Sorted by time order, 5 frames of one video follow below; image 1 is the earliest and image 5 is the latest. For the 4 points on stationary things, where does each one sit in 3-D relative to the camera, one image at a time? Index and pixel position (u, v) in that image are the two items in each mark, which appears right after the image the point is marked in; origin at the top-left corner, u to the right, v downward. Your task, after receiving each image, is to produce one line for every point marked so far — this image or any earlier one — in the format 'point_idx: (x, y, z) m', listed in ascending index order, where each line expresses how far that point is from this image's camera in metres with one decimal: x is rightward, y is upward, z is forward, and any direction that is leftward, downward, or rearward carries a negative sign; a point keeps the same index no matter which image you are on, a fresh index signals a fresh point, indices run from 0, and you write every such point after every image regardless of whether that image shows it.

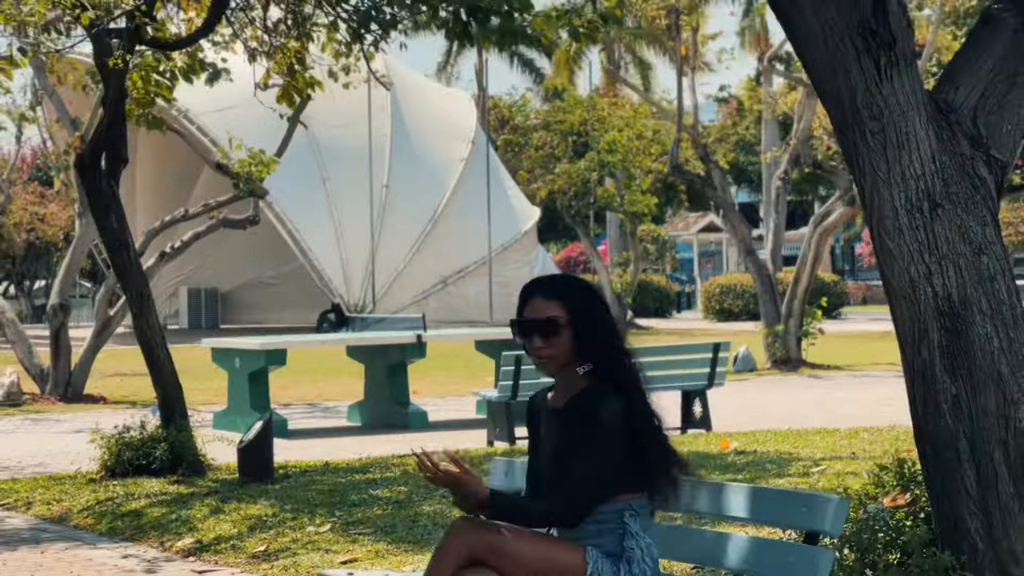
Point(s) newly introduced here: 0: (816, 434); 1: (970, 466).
0: (+2.5, -1.2, +12.5) m
1: (+1.7, -0.7, +5.5) m
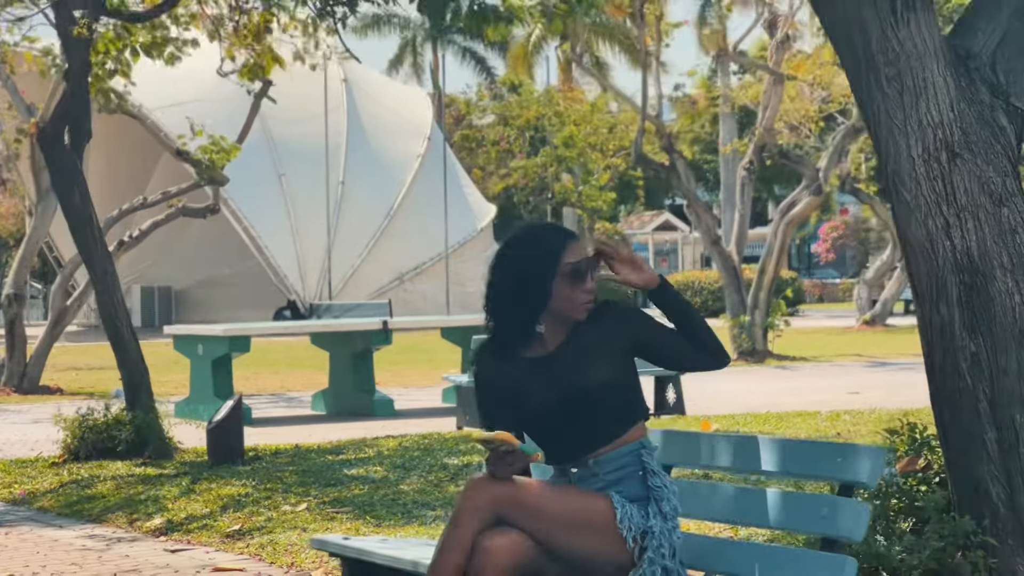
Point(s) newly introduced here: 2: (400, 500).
0: (+2.3, -1.1, +12.3) m
1: (+1.7, -0.5, +5.3) m
2: (-0.7, -1.3, +9.2) m
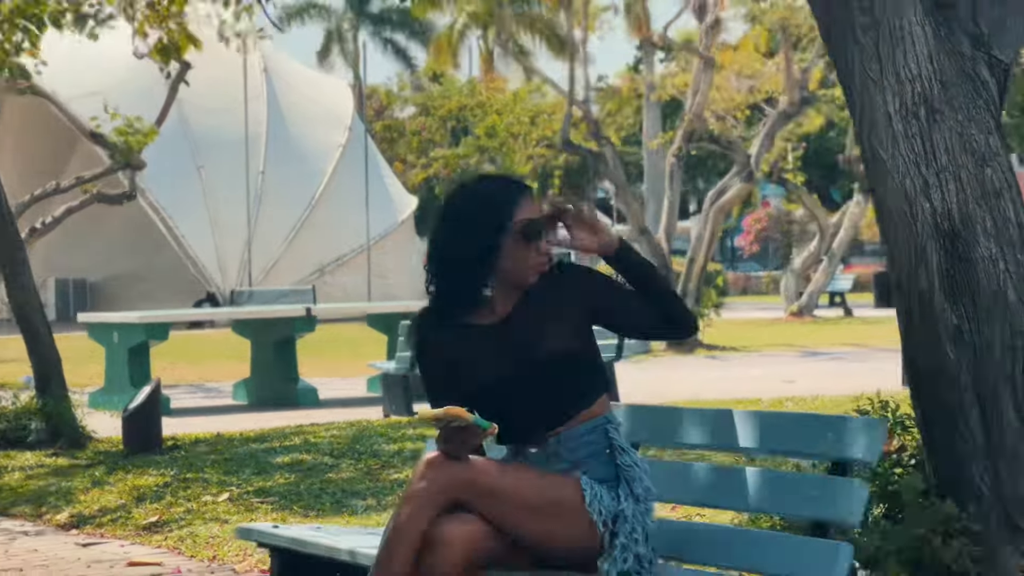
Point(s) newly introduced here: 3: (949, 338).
0: (+1.8, -0.9, +11.9) m
1: (+1.5, -0.4, +4.9) m
2: (-1.0, -1.1, +8.7) m
3: (+1.4, -0.2, +5.0) m
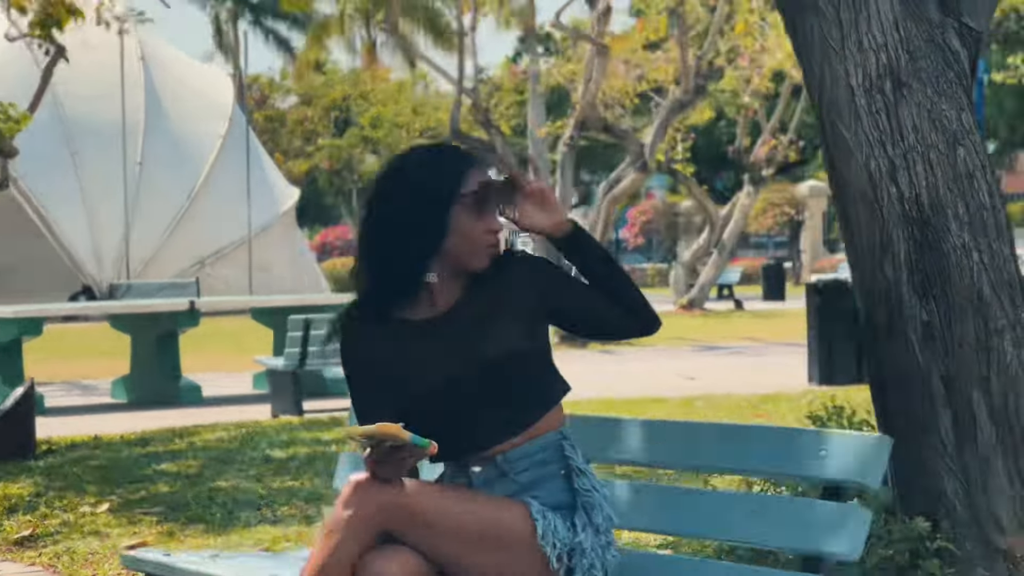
0: (+1.0, -0.9, +11.5) m
1: (+1.3, -0.4, +4.5) m
2: (-1.5, -1.1, +8.0) m
3: (+1.2, -0.1, +4.5) m
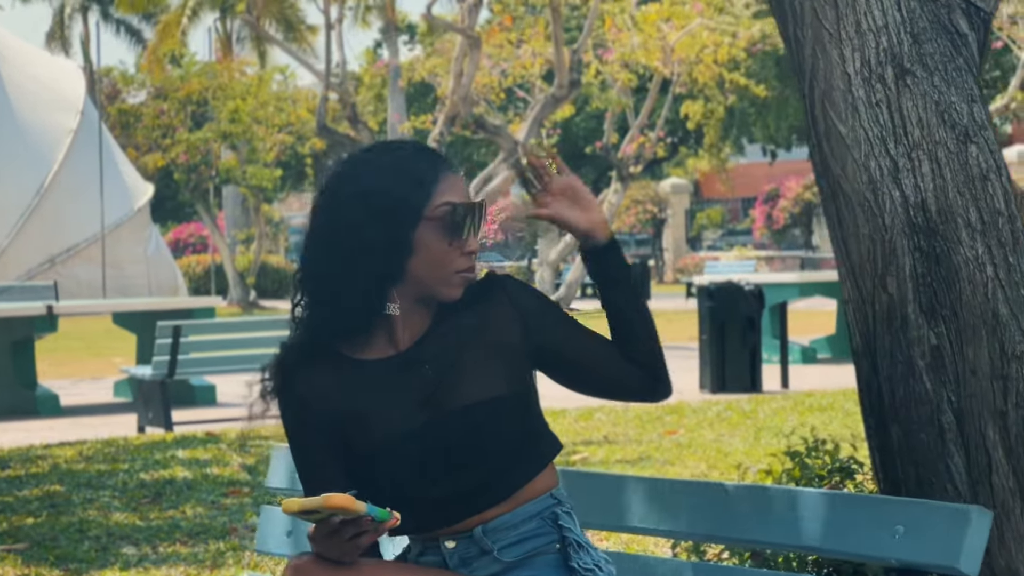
0: (+0.2, -0.9, +10.9) m
1: (+1.1, -0.4, +3.9) m
2: (-2.0, -1.2, +7.2) m
3: (+1.1, -0.2, +3.9) m
